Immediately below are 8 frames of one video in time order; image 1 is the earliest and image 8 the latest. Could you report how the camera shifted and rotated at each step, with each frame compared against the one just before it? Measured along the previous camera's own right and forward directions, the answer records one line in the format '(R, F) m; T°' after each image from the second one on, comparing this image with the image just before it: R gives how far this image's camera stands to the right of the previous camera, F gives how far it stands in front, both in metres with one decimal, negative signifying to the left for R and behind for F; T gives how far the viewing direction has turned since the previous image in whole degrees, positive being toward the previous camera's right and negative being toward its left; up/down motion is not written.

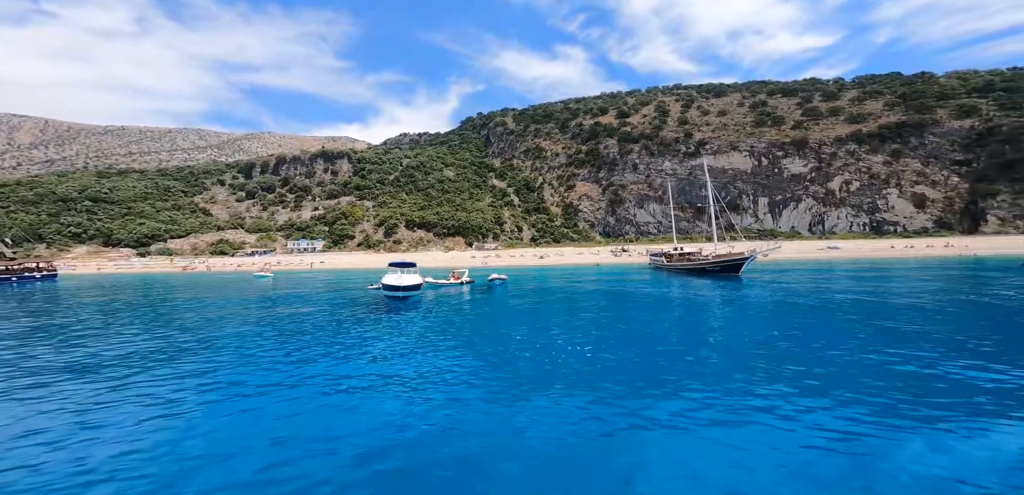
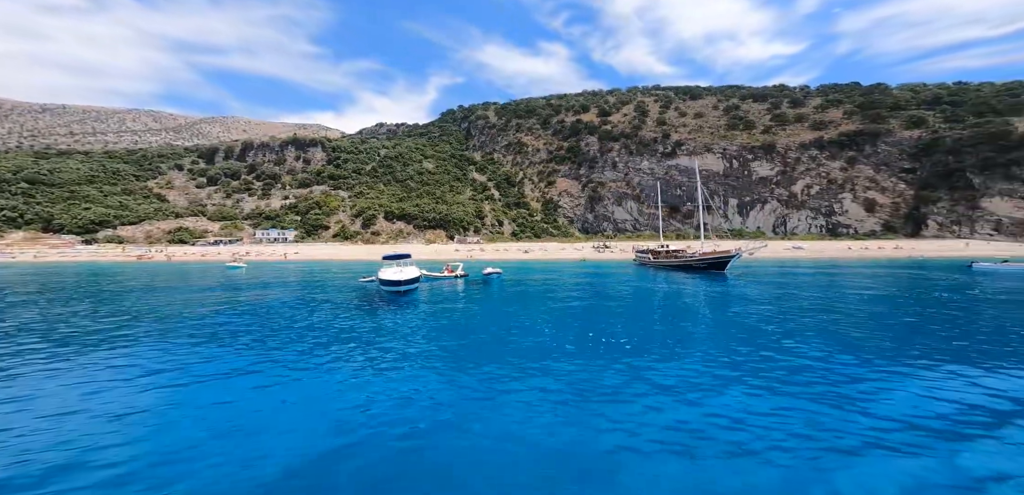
(-0.5, +0.2) m; +4°
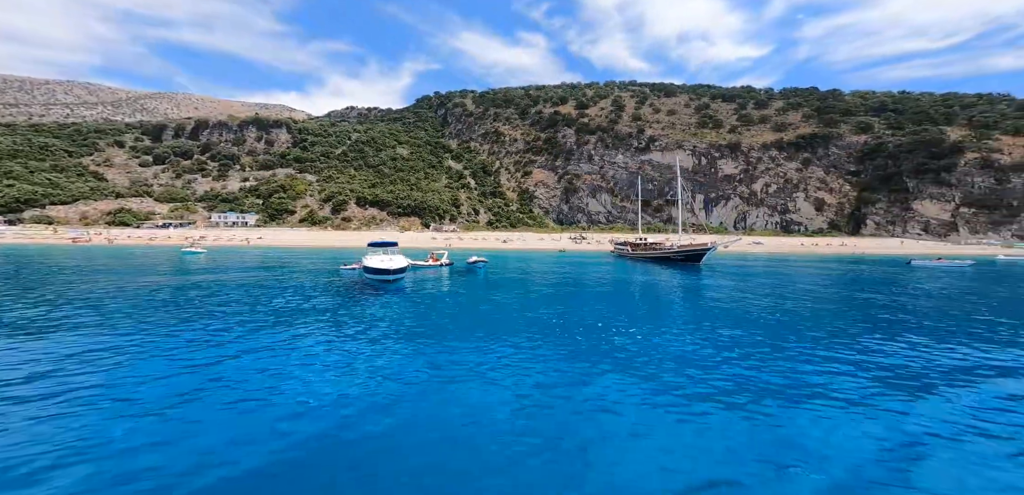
(0.0, +0.1) m; +5°
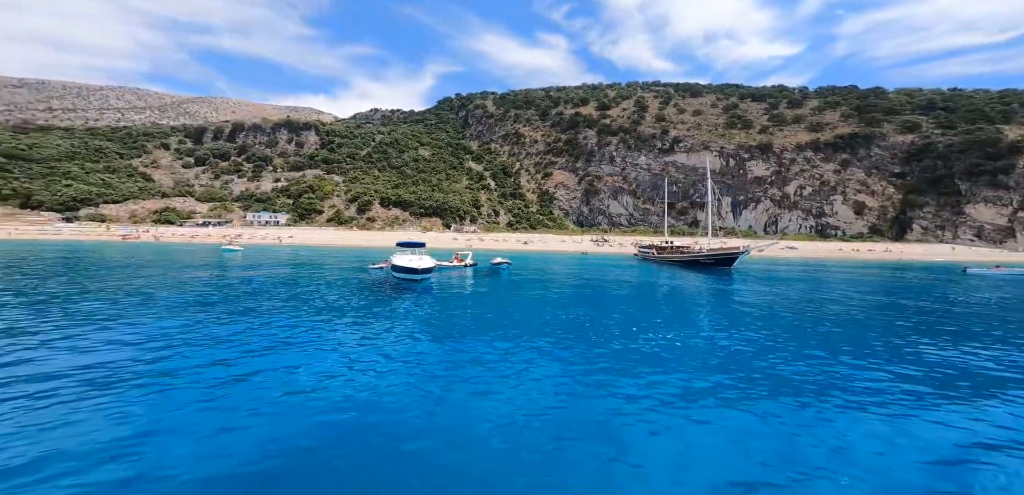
(-0.4, +0.1) m; -3°
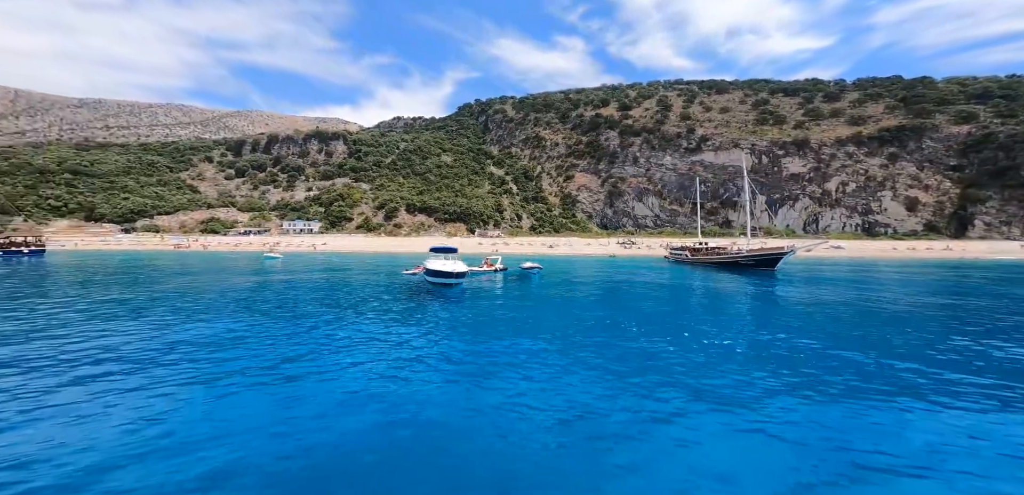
(-0.5, +0.1) m; -4°
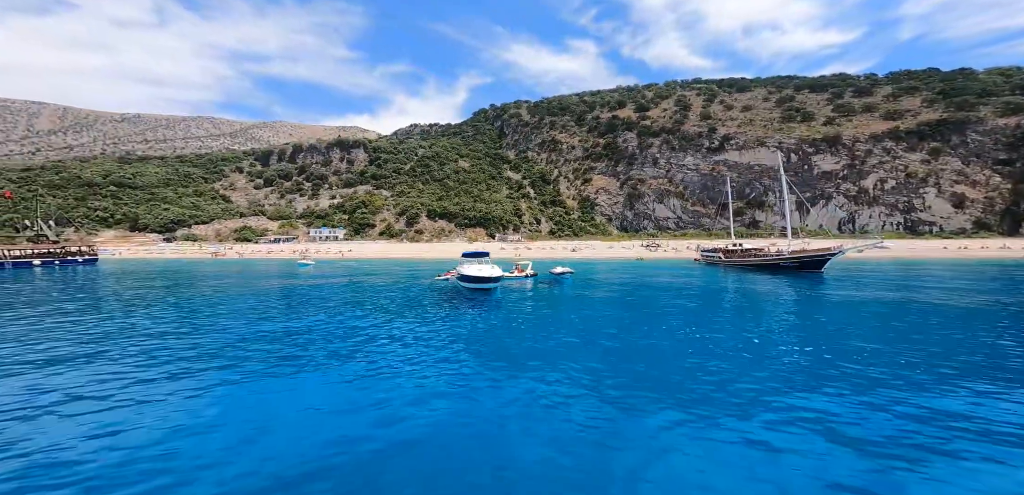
(-1.0, +0.3) m; -3°
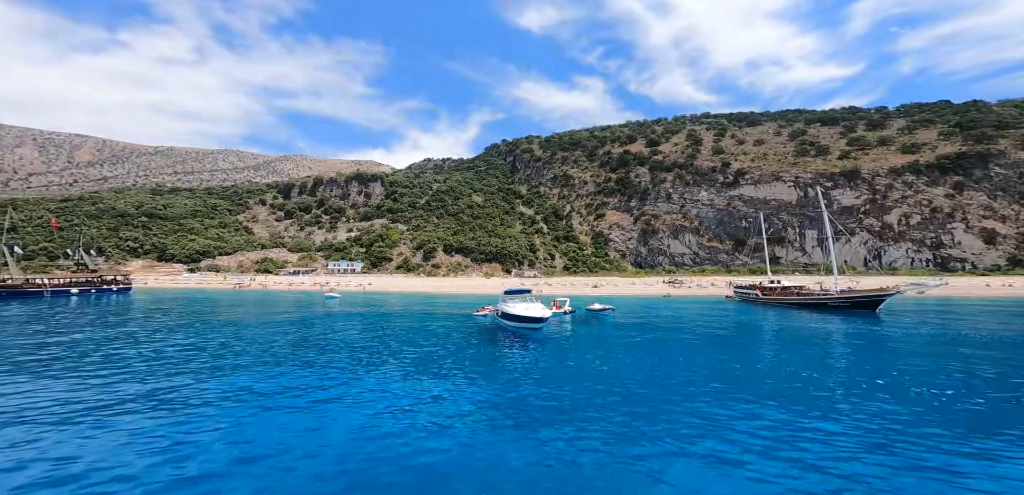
(-0.9, +0.1) m; -2°
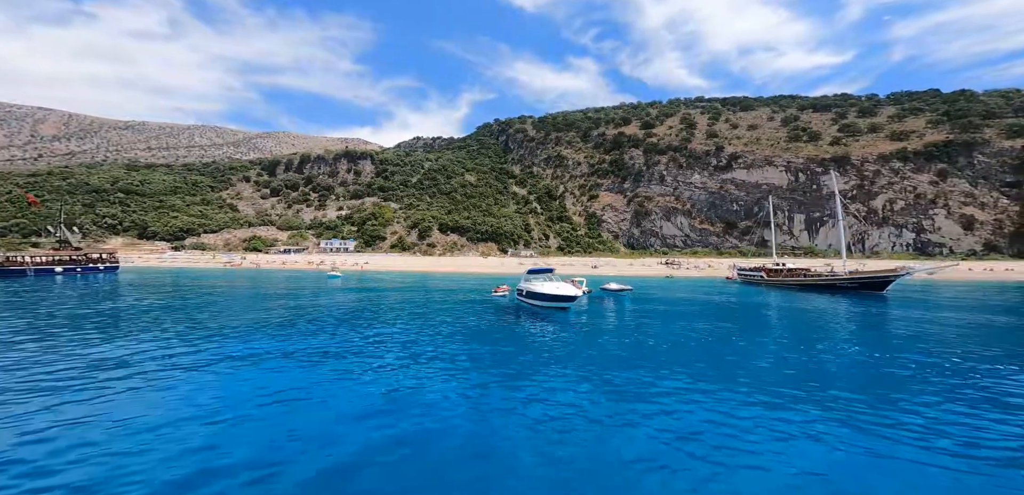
(-0.8, +0.2) m; +2°
